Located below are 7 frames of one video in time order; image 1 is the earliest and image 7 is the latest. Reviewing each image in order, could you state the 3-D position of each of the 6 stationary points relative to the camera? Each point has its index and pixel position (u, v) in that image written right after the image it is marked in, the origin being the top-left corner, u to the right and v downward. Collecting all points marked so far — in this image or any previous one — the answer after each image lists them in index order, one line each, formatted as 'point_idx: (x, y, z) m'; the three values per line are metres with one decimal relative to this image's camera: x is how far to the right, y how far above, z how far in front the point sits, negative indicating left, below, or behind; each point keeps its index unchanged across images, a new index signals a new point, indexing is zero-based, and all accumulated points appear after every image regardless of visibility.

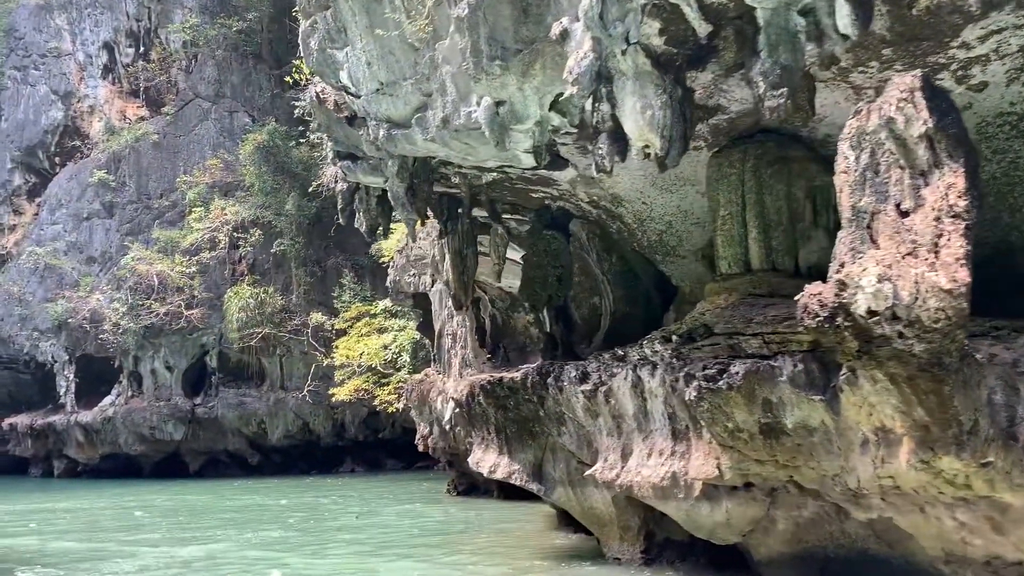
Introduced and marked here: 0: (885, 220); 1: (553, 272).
0: (+1.6, +0.3, +3.9) m
1: (+0.5, +0.2, +8.8) m
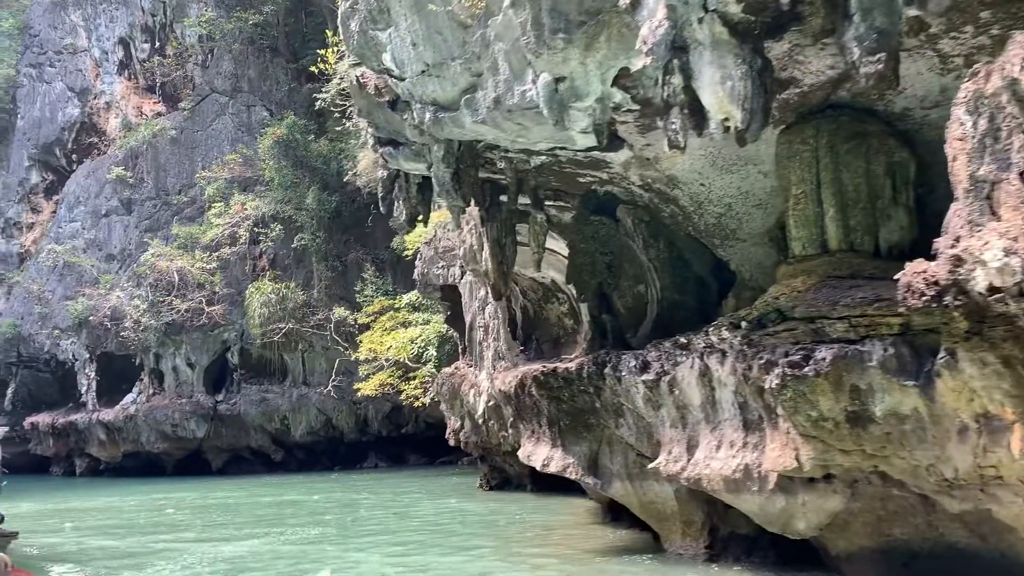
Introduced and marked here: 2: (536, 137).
0: (+2.0, +0.4, +3.6) m
1: (+0.9, +0.3, +8.5) m
2: (+0.2, +1.1, +6.5) m
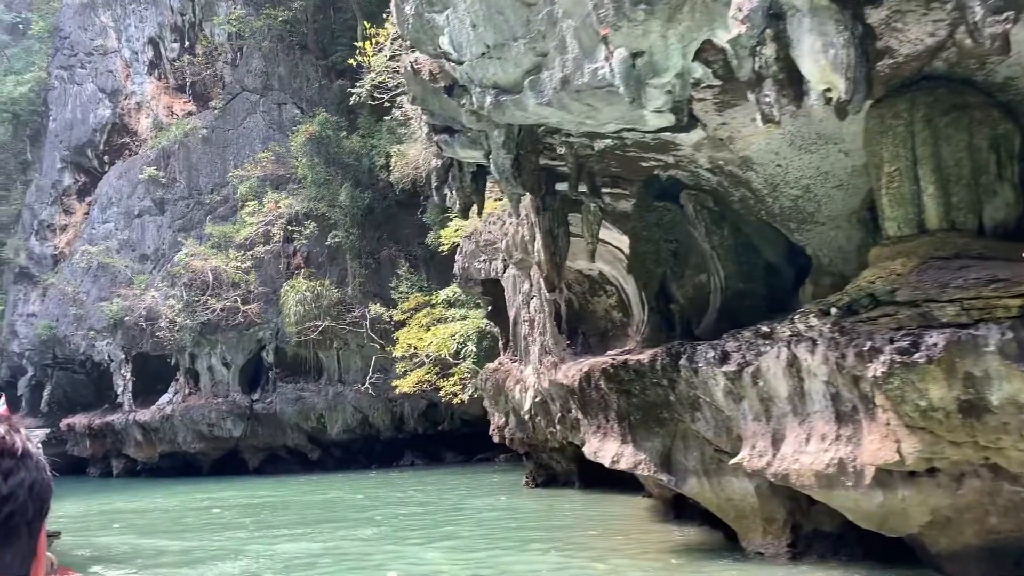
0: (+2.4, +0.5, +3.3) m
1: (+1.4, +0.4, +8.2) m
2: (+0.7, +1.2, +6.2) m
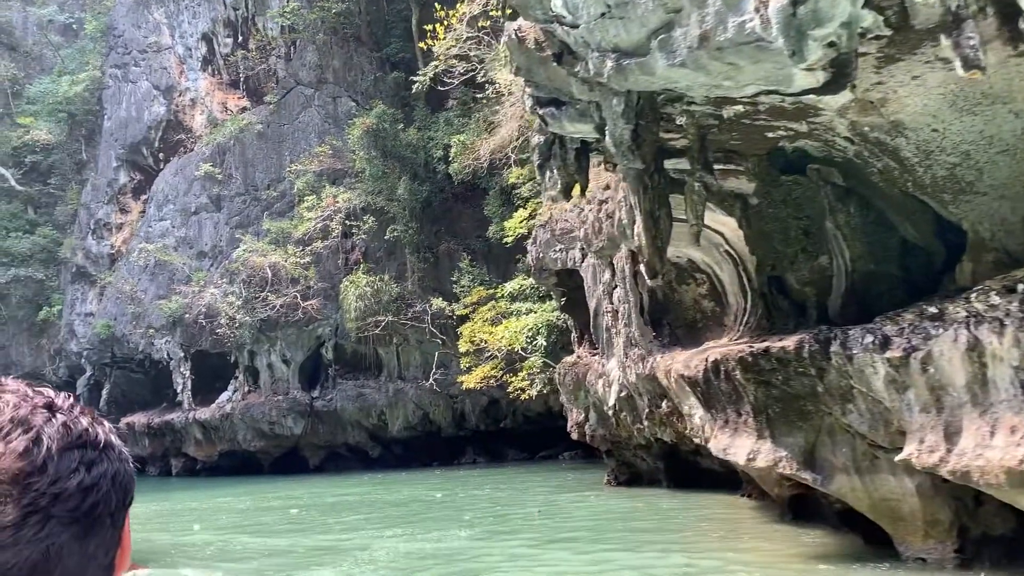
0: (+3.1, +0.6, +2.6) m
1: (+2.3, +0.5, +7.6) m
2: (+1.5, +1.3, +5.6) m
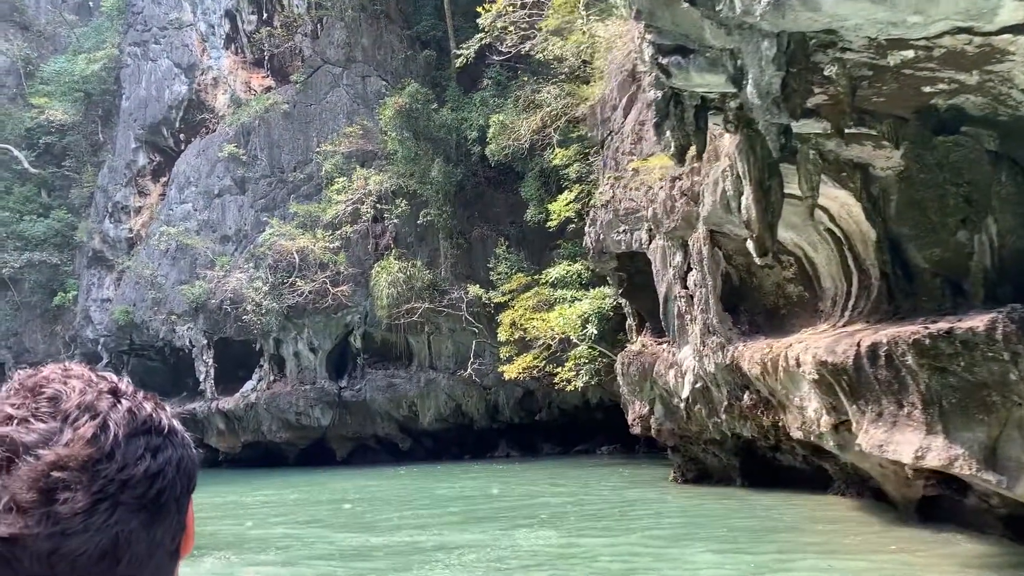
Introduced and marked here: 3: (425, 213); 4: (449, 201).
0: (+3.9, +0.8, +1.8) m
1: (+3.1, +0.7, +6.8) m
2: (+2.3, +1.5, +4.8) m
3: (-1.9, +1.6, +19.2) m
4: (-1.4, +1.9, +19.3) m
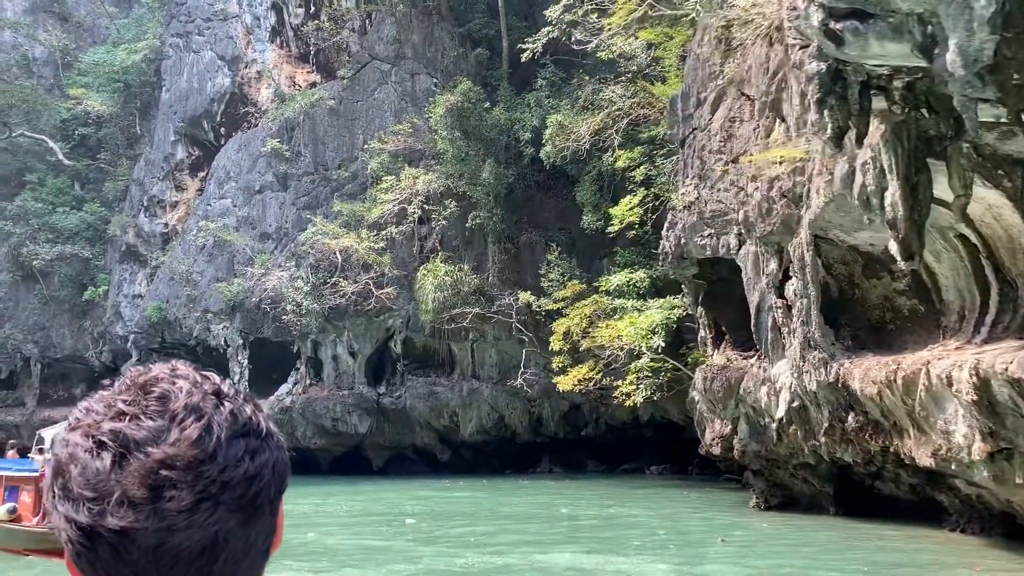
0: (+4.7, +0.7, +0.9) m
1: (+4.0, +0.6, +5.9) m
2: (+3.2, +1.5, +4.0) m
3: (-0.7, +1.5, +18.5) m
4: (-0.2, +1.8, +18.6) m
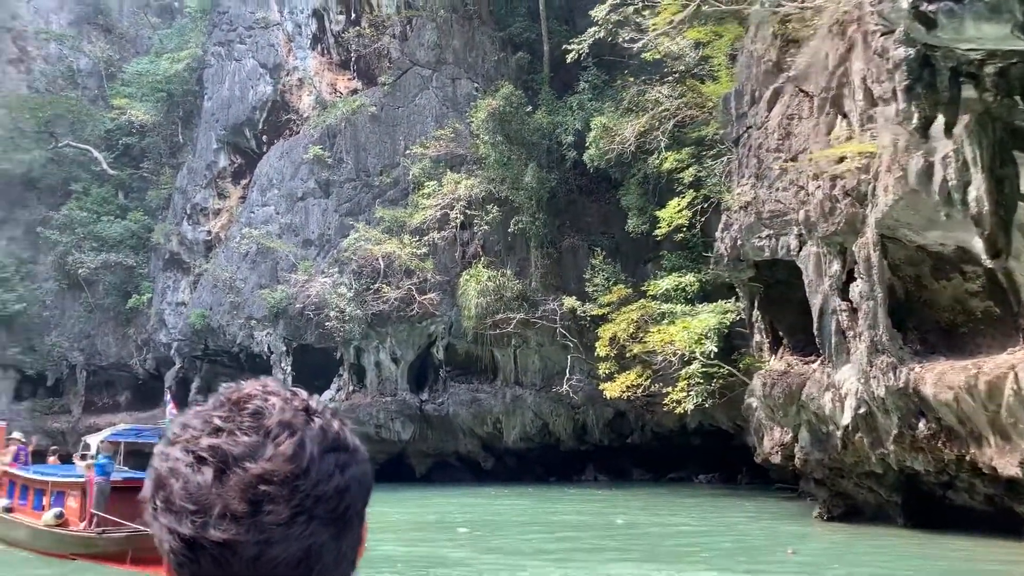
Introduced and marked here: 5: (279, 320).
0: (+5.0, +0.8, +0.5) m
1: (+4.5, +0.6, +5.5) m
2: (+3.5, +1.5, +3.6) m
3: (+0.2, +1.4, +18.2) m
4: (+0.7, +1.7, +18.4) m
5: (-5.2, -0.7, +19.9) m
